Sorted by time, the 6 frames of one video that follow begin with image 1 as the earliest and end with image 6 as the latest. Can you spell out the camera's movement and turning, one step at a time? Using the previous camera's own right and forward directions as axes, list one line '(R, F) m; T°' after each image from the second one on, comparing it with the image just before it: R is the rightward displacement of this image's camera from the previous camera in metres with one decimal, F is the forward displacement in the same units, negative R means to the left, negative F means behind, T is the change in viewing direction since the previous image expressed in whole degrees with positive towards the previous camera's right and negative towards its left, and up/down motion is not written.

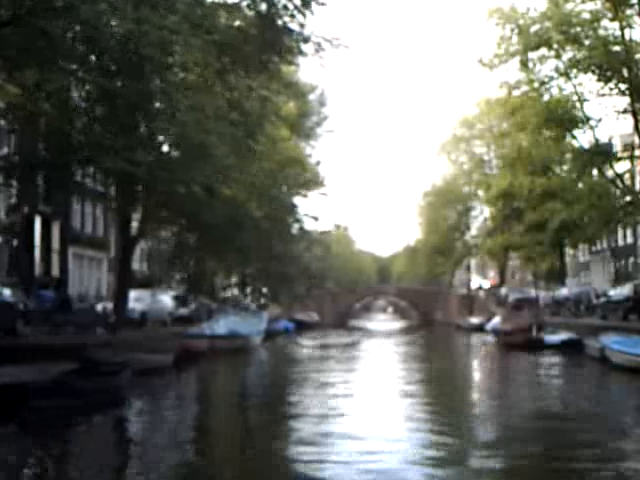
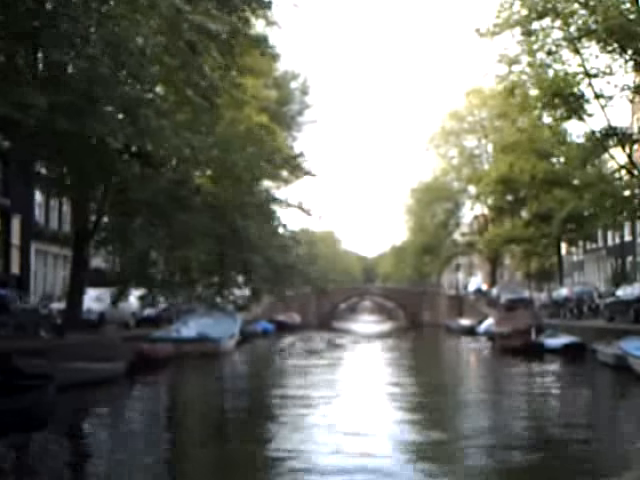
(+0.2, +3.1) m; +1°
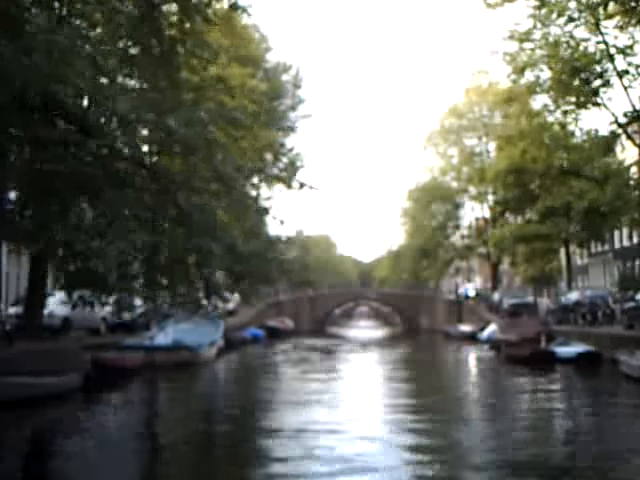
(+0.2, +2.8) m; 0°
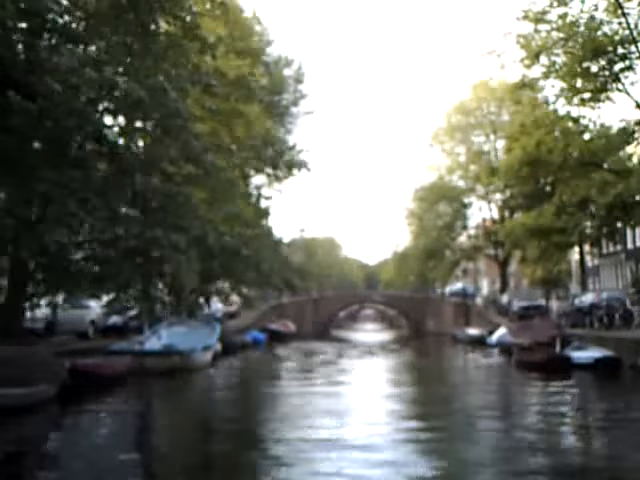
(+0.1, +1.7) m; 0°
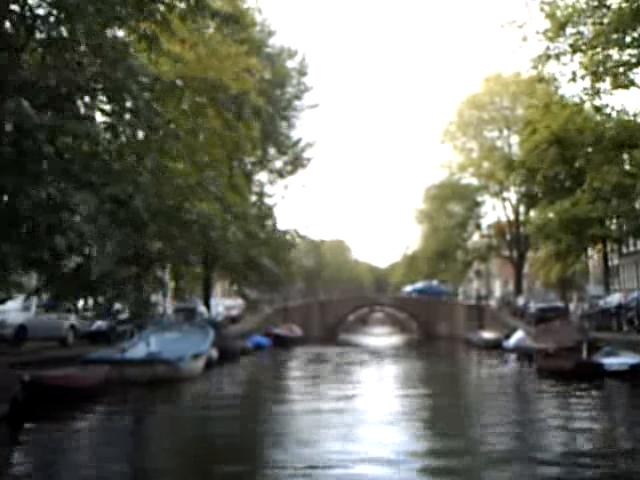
(+0.2, +2.5) m; -1°
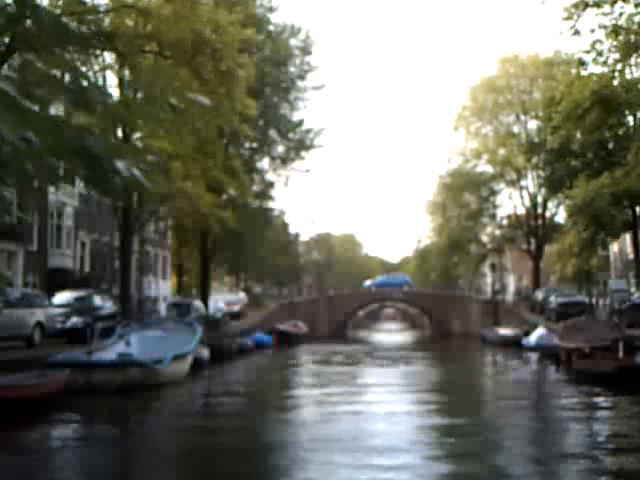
(+0.2, +3.0) m; -1°
